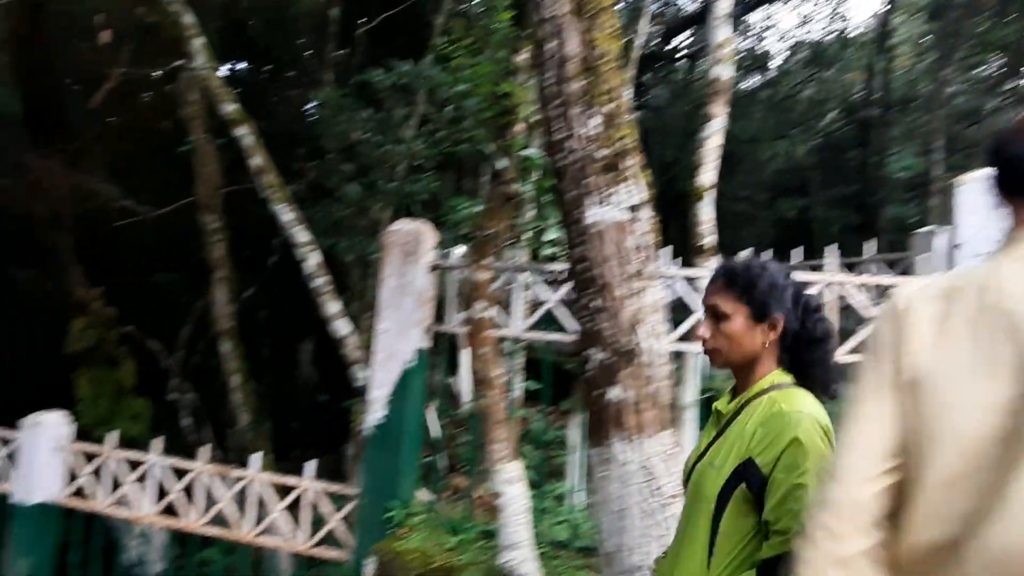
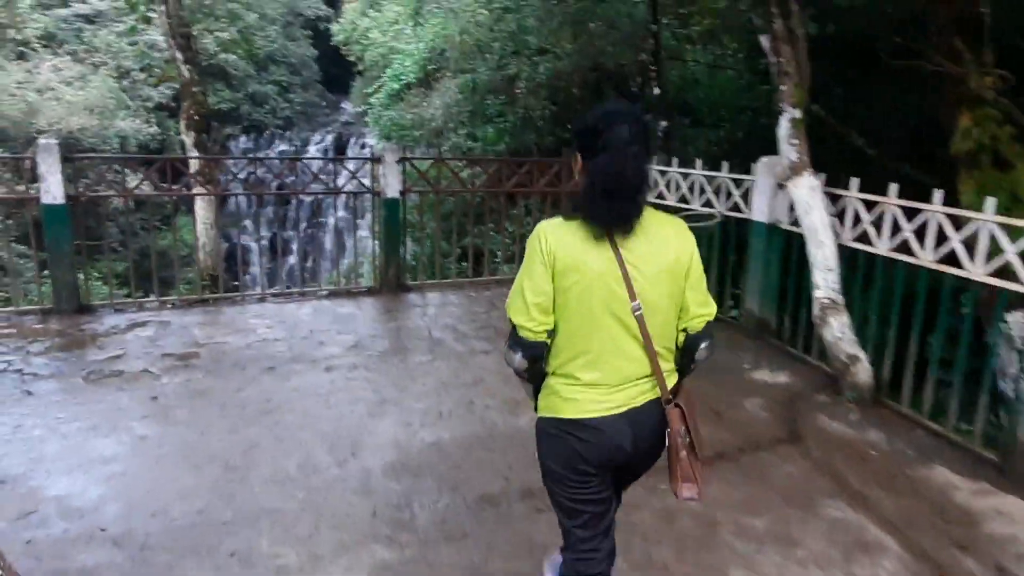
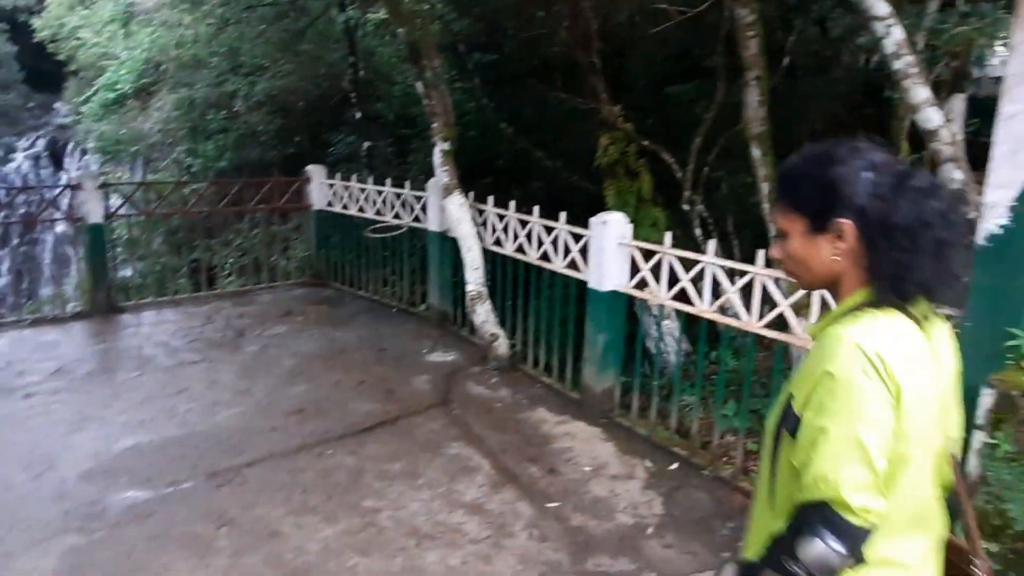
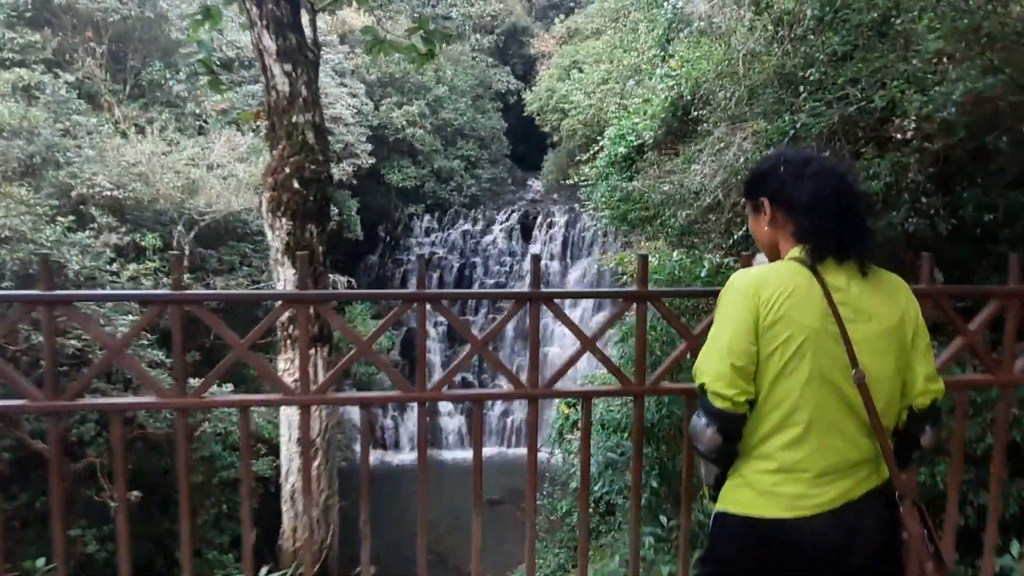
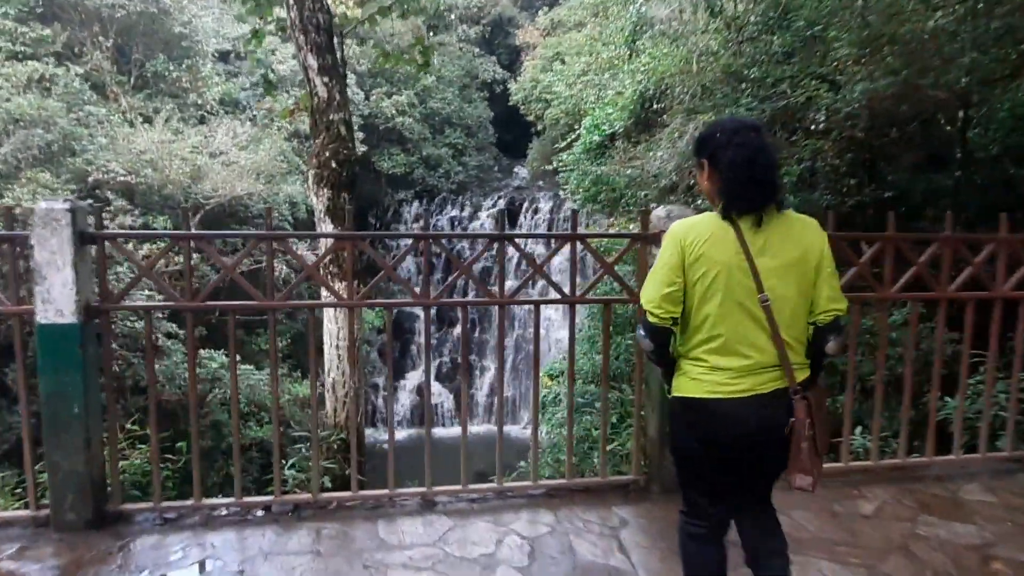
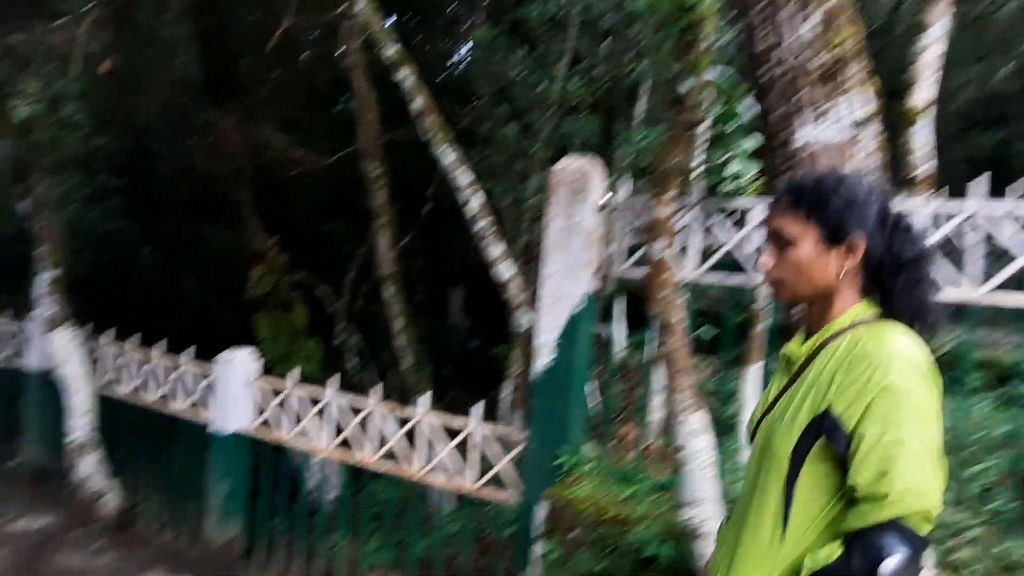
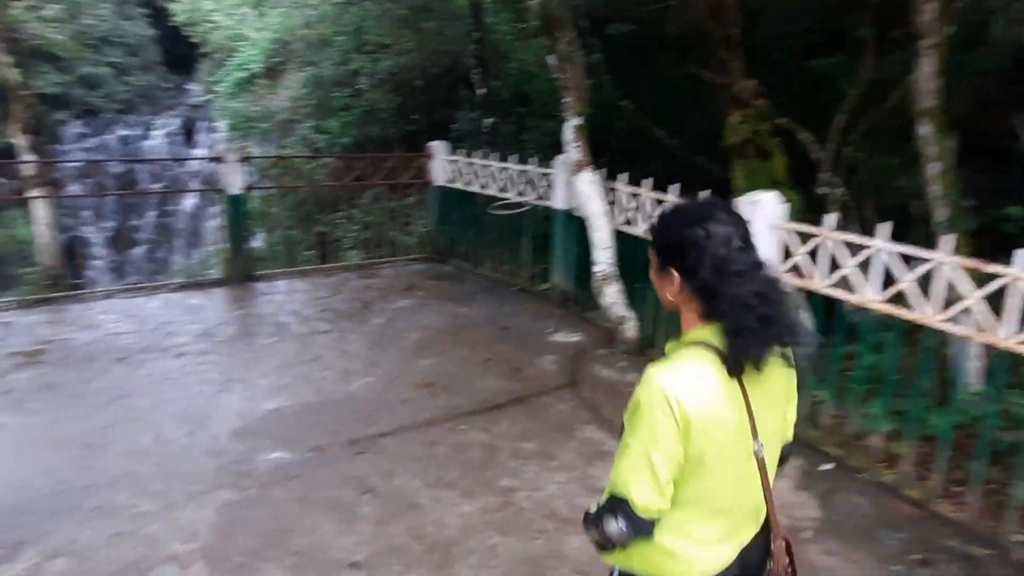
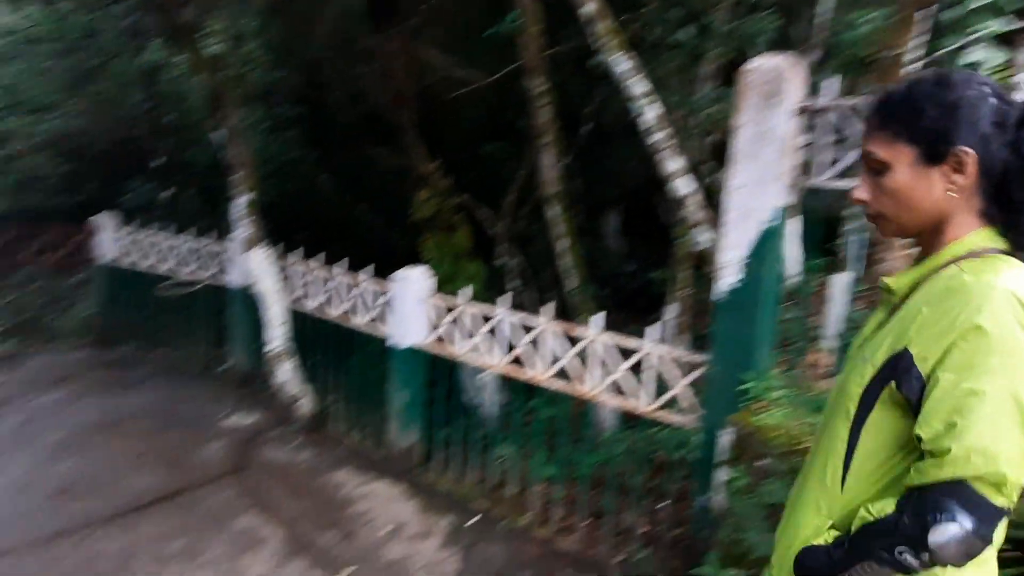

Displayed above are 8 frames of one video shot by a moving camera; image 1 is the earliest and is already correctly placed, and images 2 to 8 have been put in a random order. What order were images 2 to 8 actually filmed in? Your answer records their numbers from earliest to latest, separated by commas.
6, 8, 3, 7, 2, 5, 4
